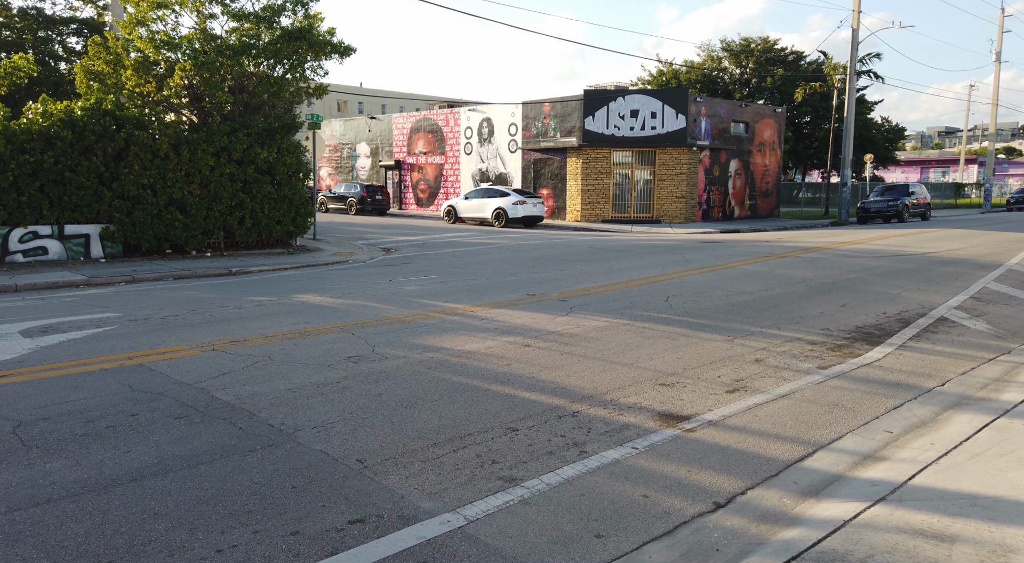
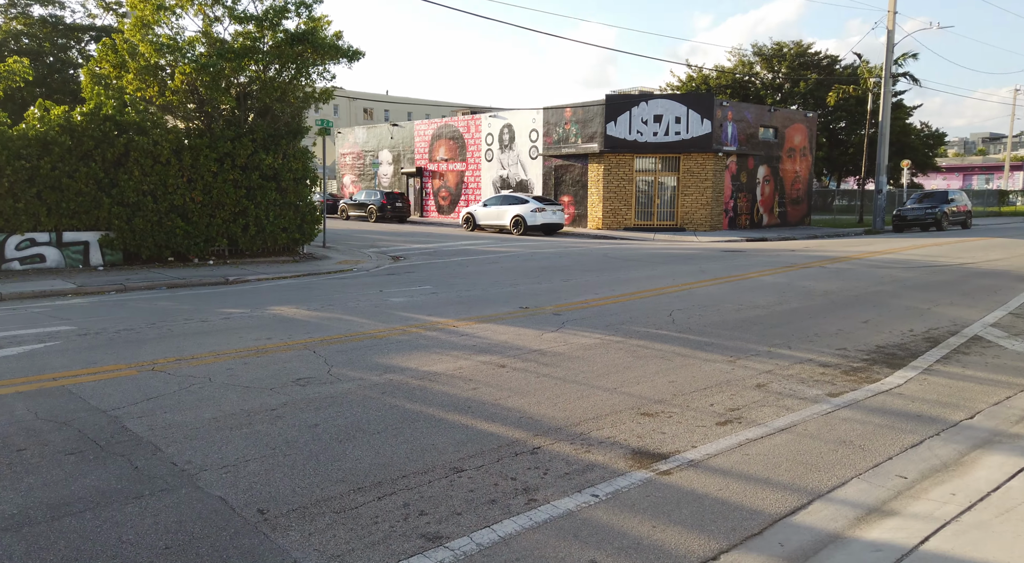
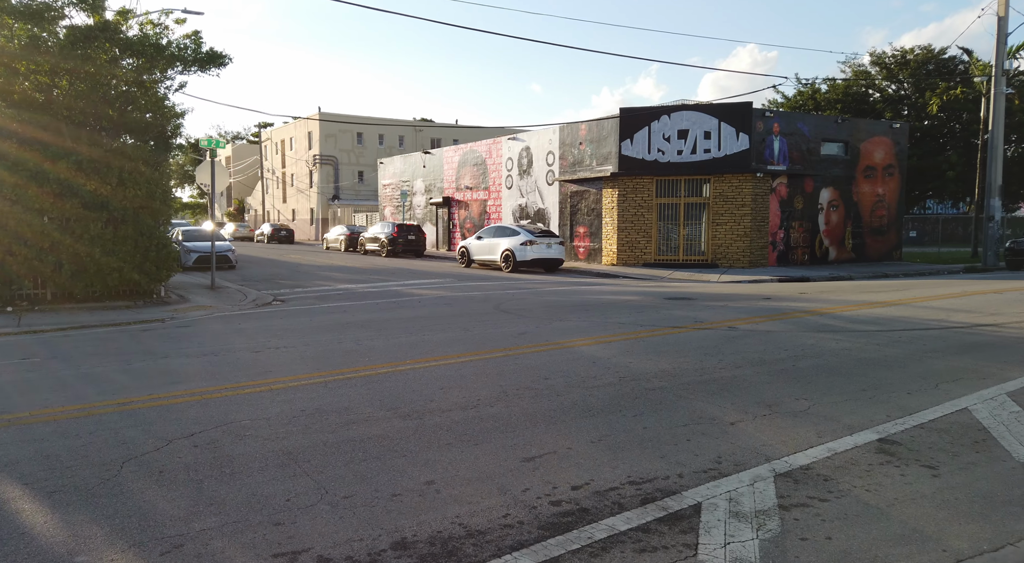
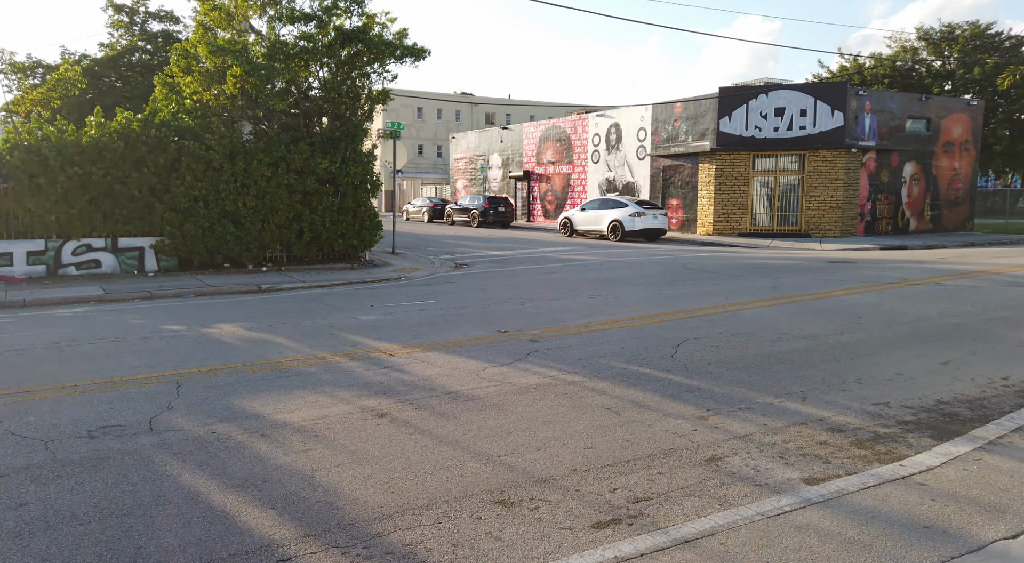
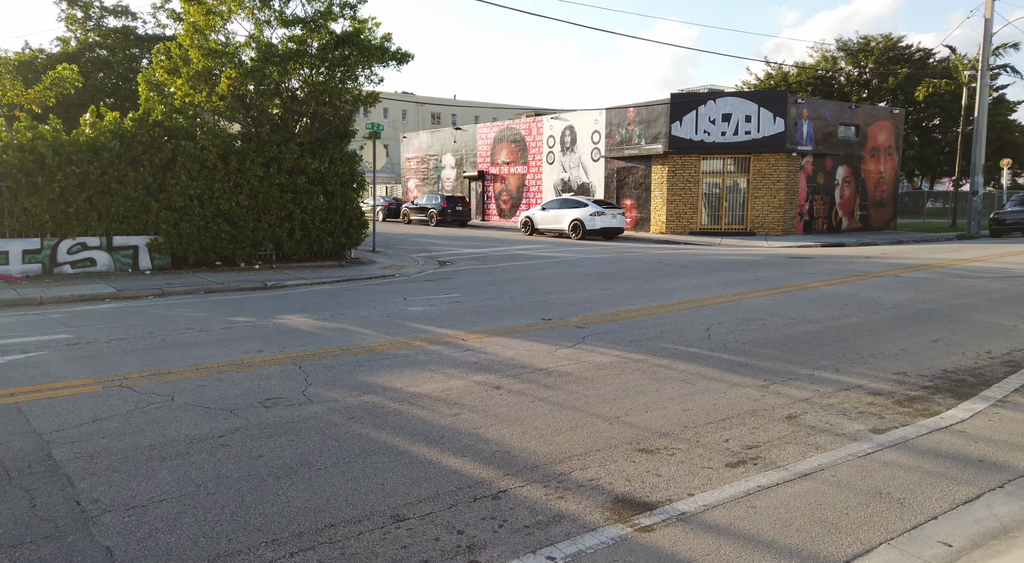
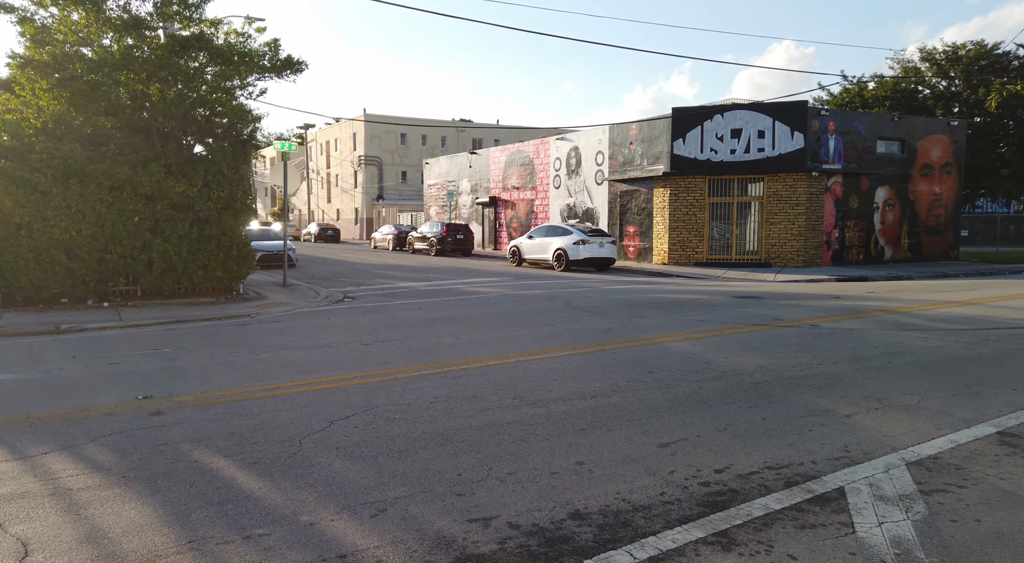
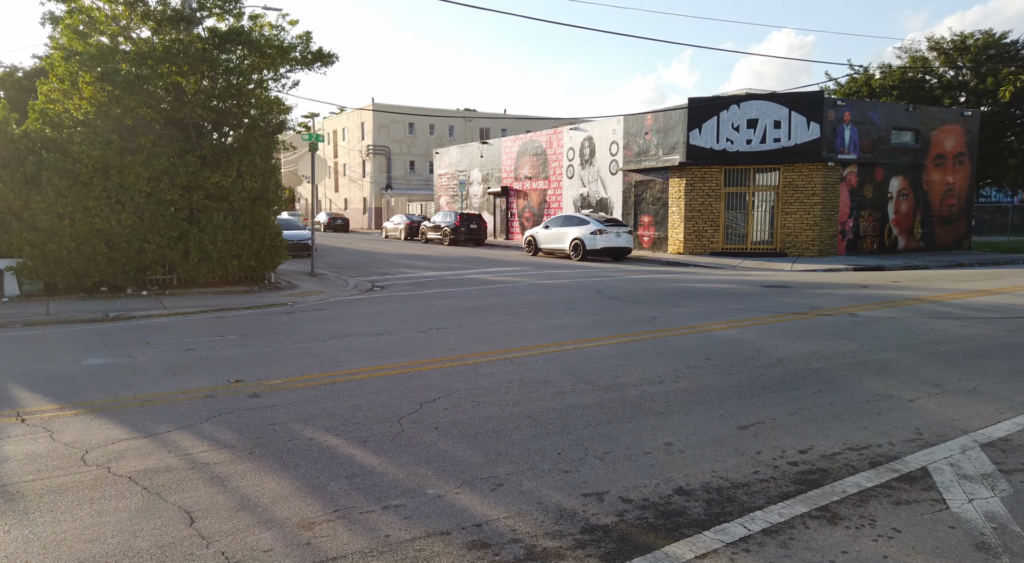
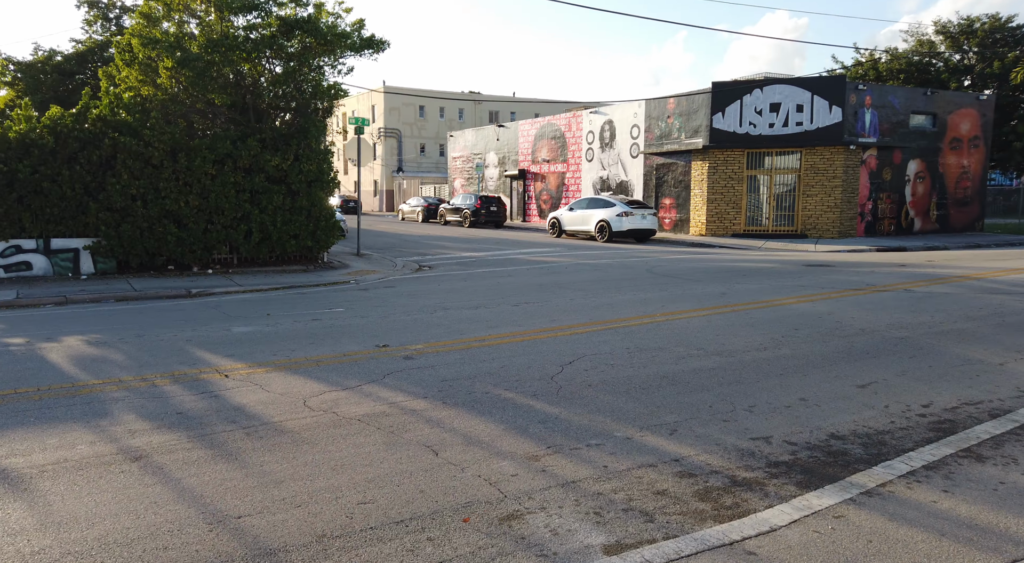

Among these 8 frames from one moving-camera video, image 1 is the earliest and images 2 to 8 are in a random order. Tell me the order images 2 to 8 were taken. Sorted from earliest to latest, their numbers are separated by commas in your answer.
2, 5, 4, 8, 7, 6, 3
